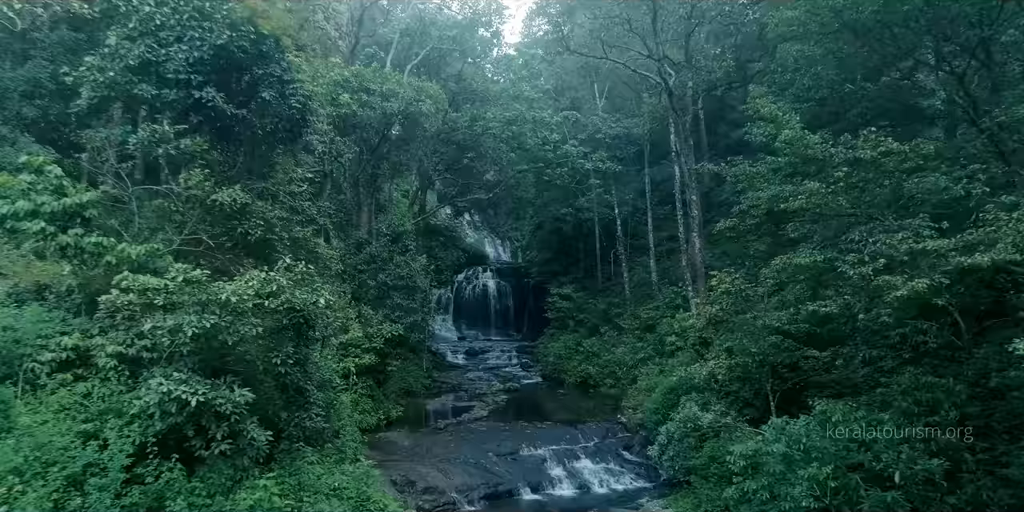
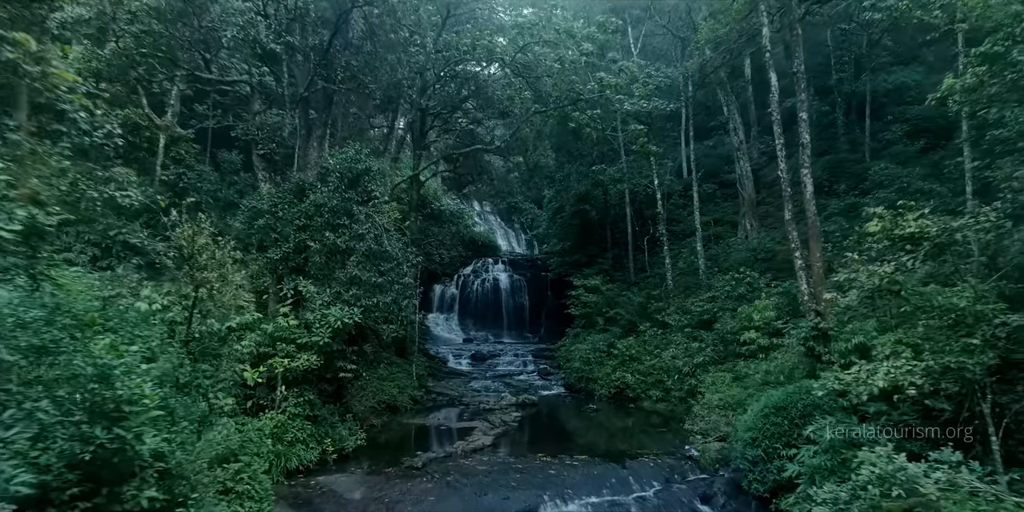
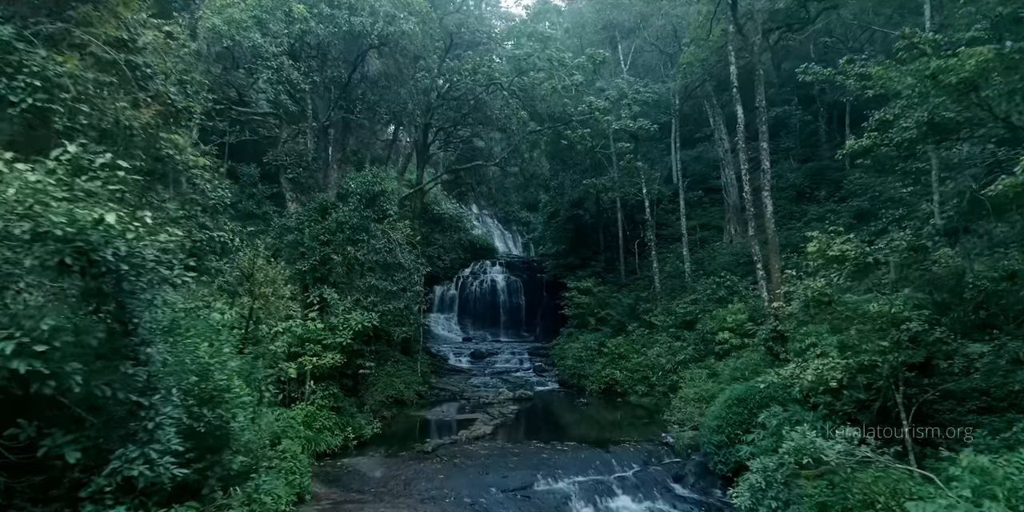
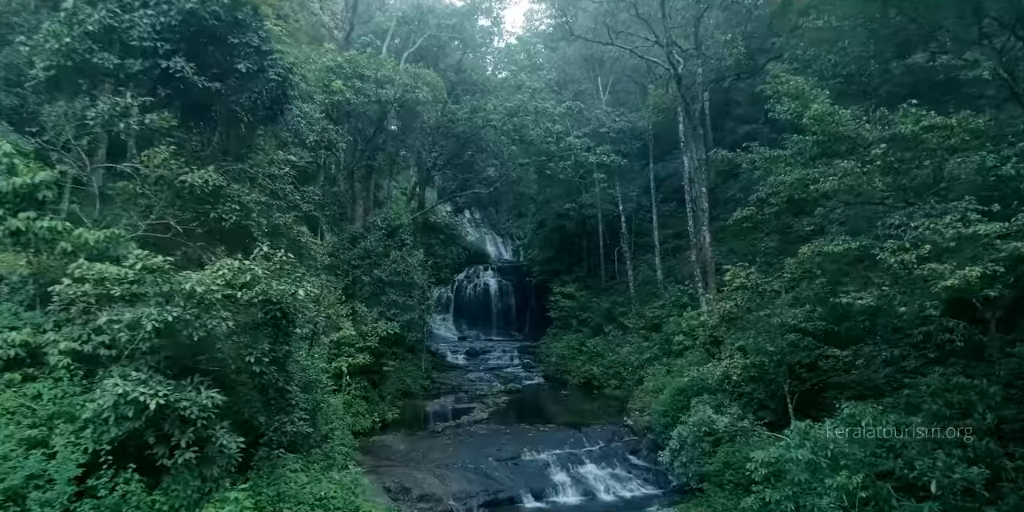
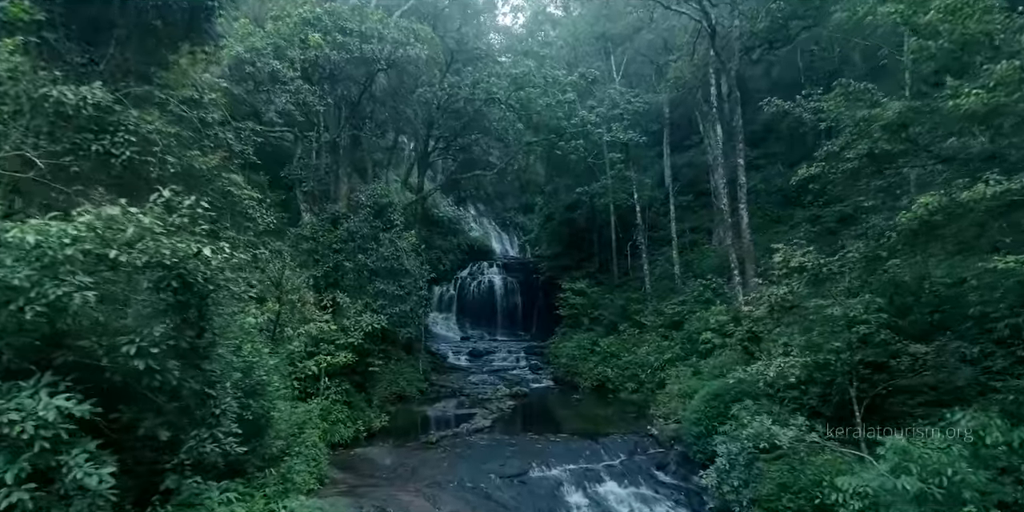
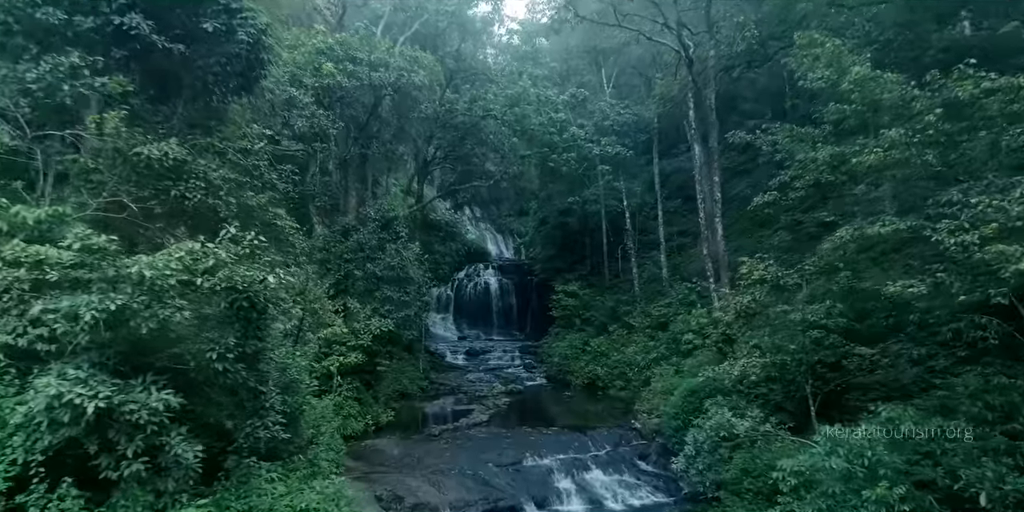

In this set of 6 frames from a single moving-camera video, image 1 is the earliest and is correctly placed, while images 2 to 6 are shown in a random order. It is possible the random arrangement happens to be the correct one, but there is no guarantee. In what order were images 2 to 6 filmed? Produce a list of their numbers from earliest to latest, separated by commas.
4, 6, 5, 3, 2
